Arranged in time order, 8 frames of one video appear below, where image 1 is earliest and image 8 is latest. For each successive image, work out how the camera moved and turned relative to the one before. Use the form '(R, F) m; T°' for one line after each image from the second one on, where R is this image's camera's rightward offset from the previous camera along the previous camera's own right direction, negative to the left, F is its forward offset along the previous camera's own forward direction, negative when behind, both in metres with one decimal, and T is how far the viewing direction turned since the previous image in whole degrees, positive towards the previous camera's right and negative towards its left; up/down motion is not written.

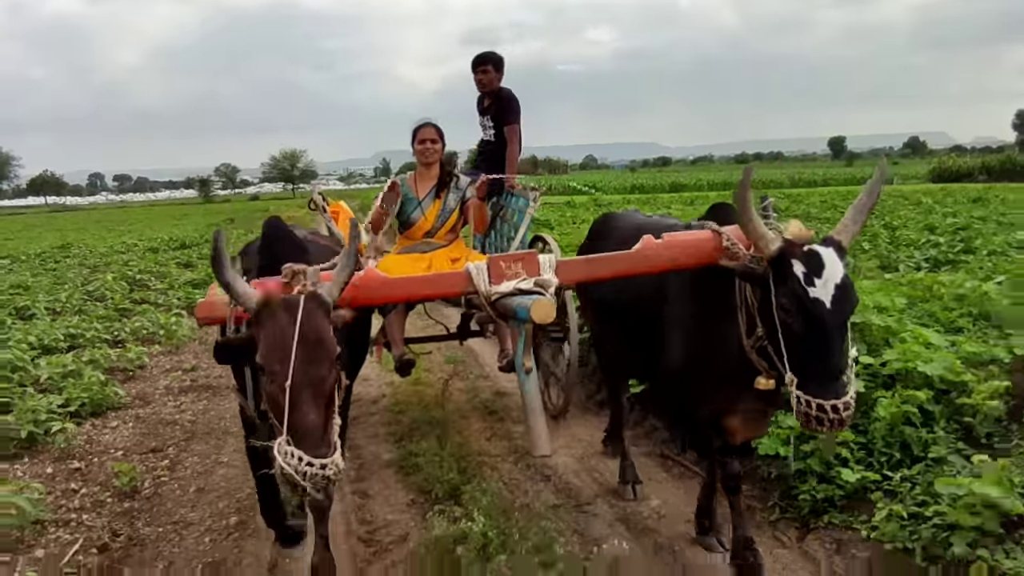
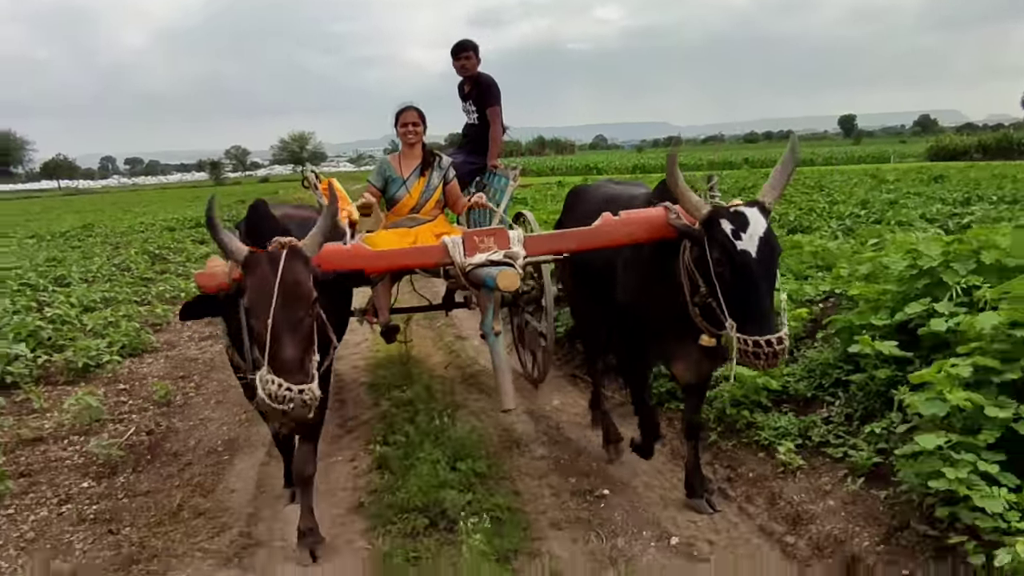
(+0.5, -1.8) m; -1°
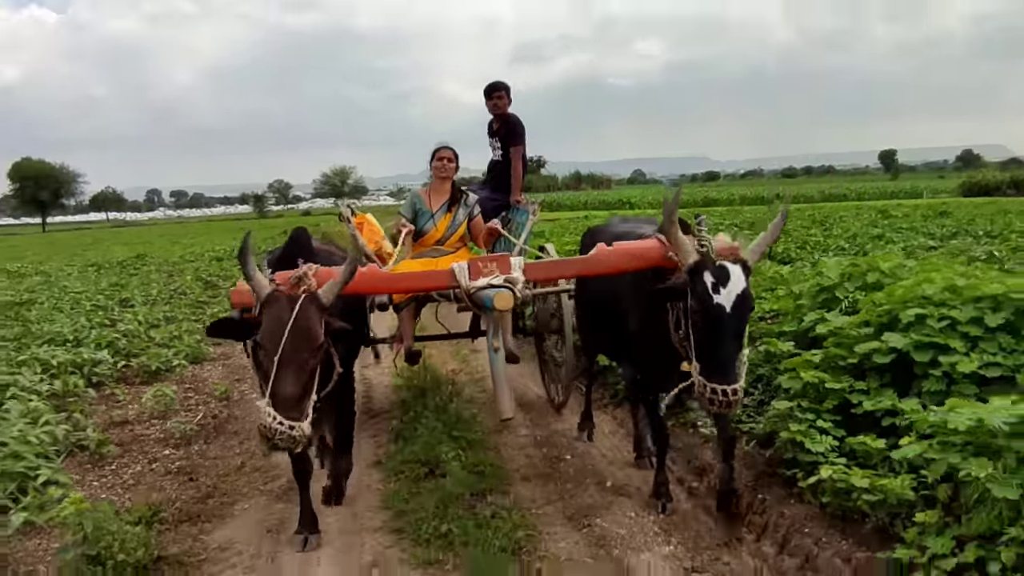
(+0.4, -1.5) m; -2°
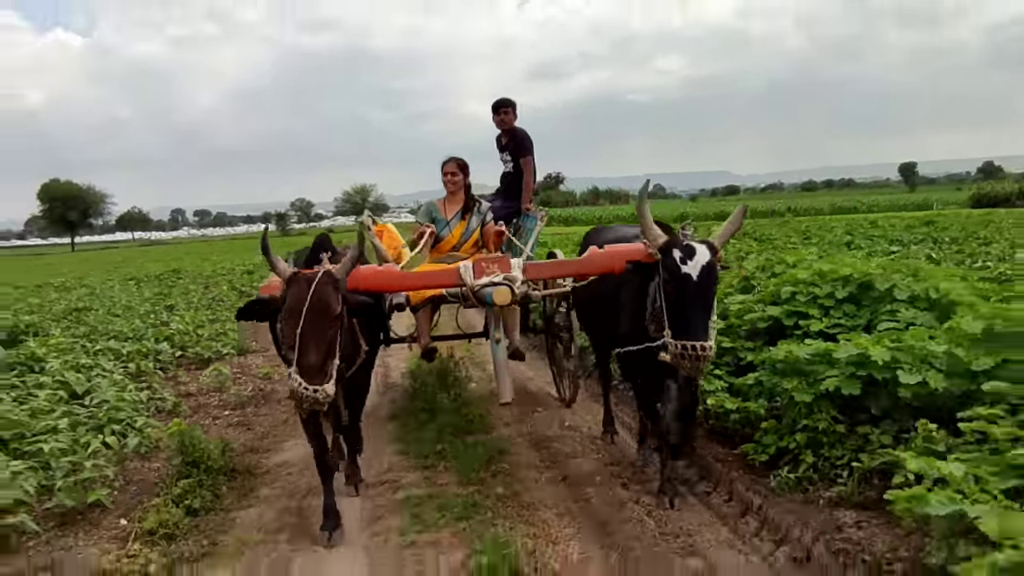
(+0.3, -1.8) m; -1°
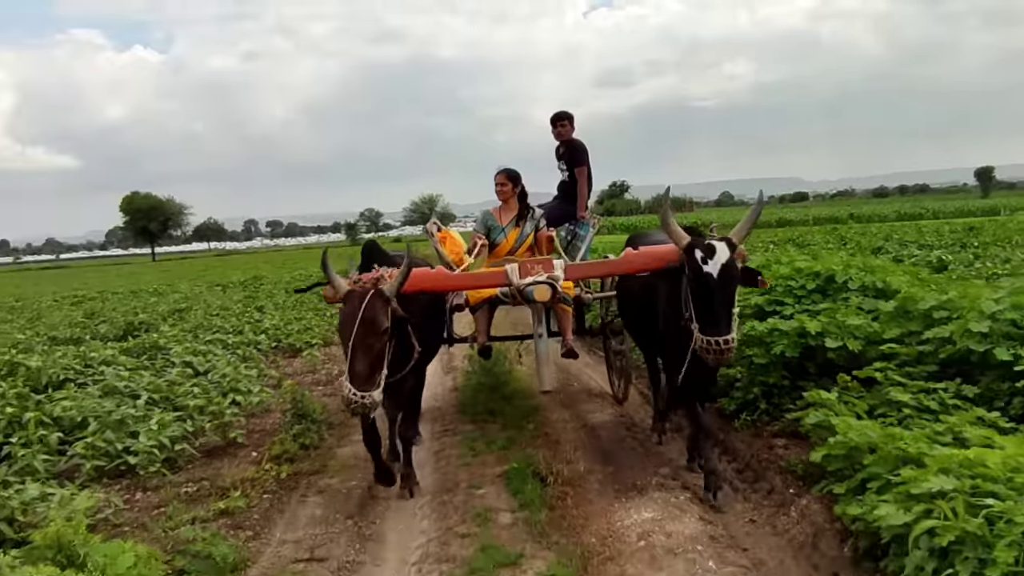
(+0.3, -1.8) m; -4°
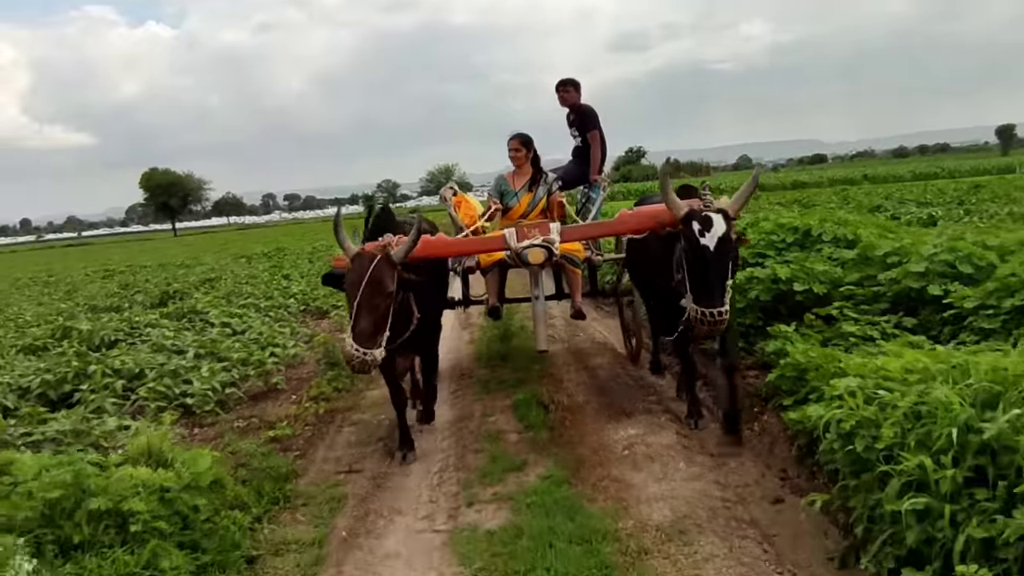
(+0.1, -0.9) m; -1°
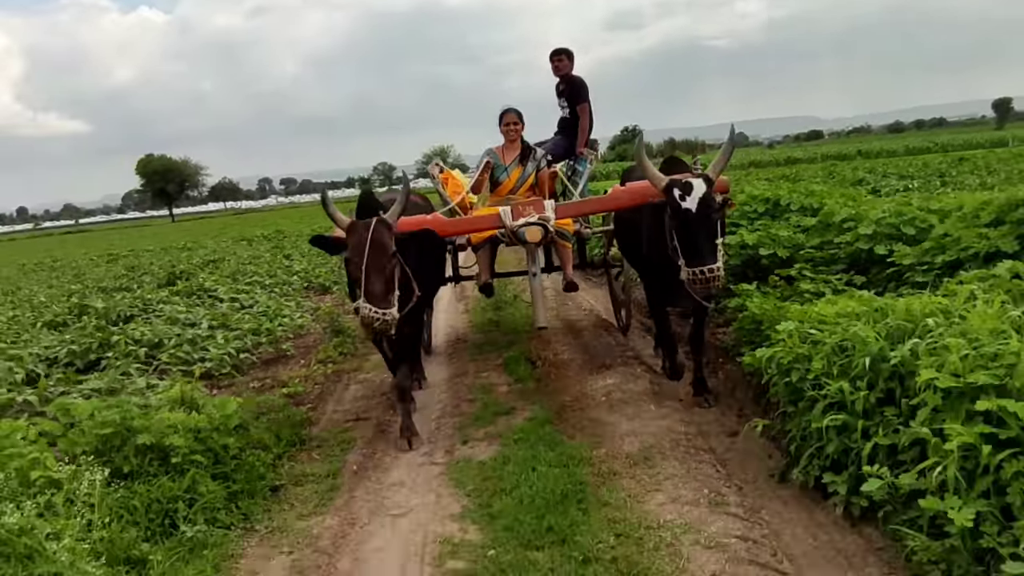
(+0.1, -0.7) m; 0°
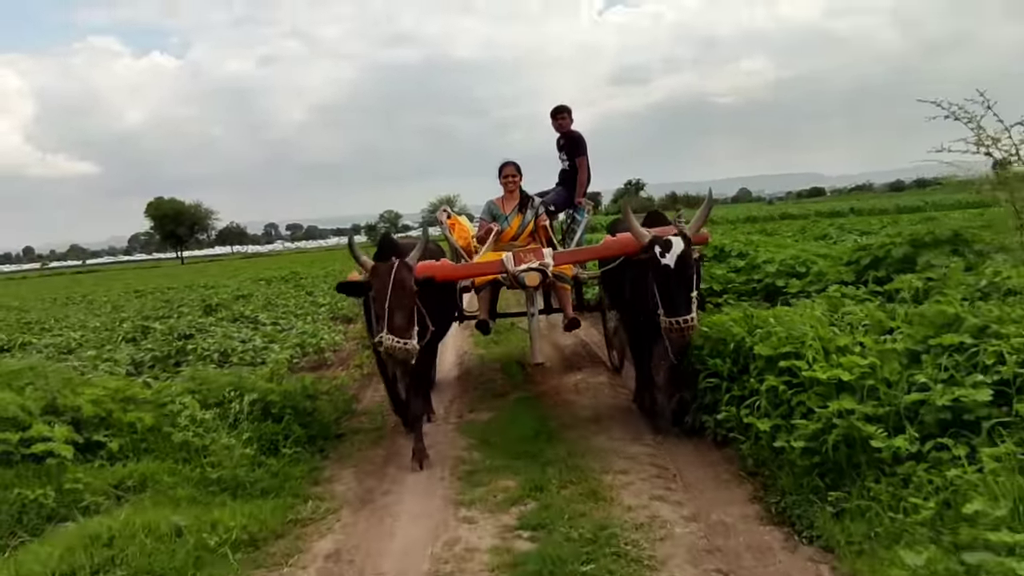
(+0.1, -2.4) m; 0°
